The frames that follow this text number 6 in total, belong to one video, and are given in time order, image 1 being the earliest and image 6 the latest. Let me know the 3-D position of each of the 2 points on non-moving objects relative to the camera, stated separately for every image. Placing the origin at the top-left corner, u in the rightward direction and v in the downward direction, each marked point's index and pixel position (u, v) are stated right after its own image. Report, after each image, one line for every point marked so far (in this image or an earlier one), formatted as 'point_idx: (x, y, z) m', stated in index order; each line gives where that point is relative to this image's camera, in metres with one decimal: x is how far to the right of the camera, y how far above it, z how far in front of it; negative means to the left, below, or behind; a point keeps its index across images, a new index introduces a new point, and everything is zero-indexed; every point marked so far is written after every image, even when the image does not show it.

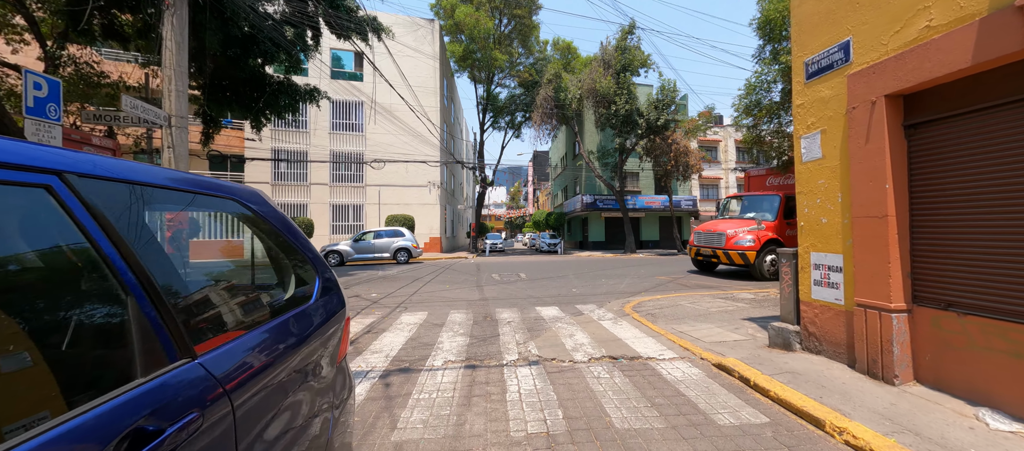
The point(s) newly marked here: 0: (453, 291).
0: (-1.5, -1.7, +8.4) m
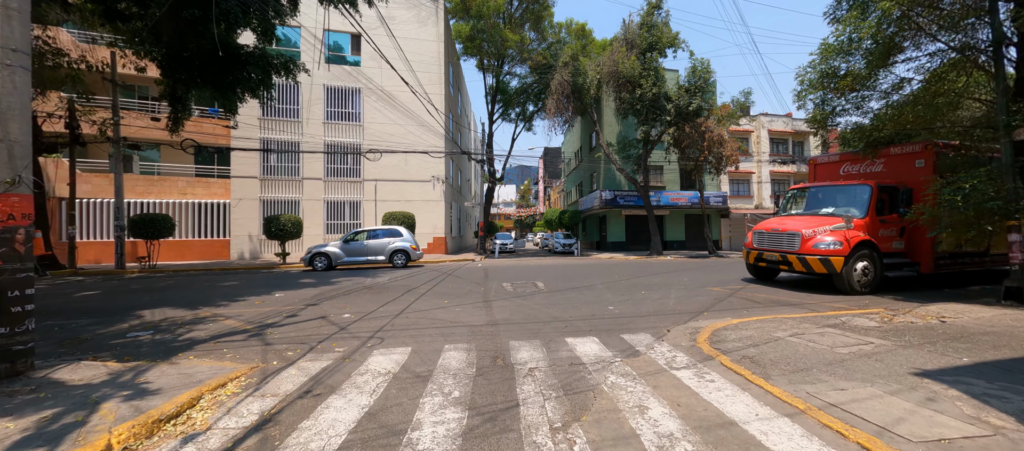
0: (-1.2, -1.7, +6.4) m
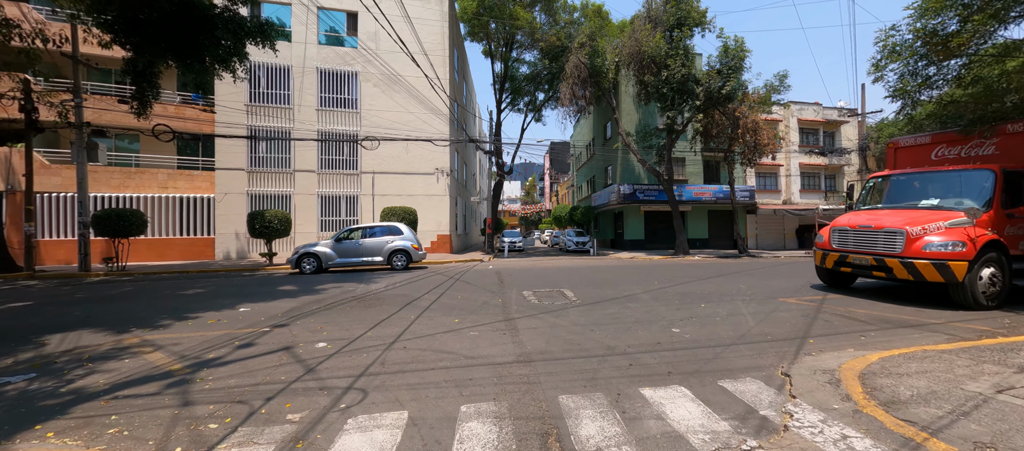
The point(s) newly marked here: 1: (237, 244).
0: (-0.7, -1.6, +4.8) m
1: (-15.4, -1.0, +18.3) m
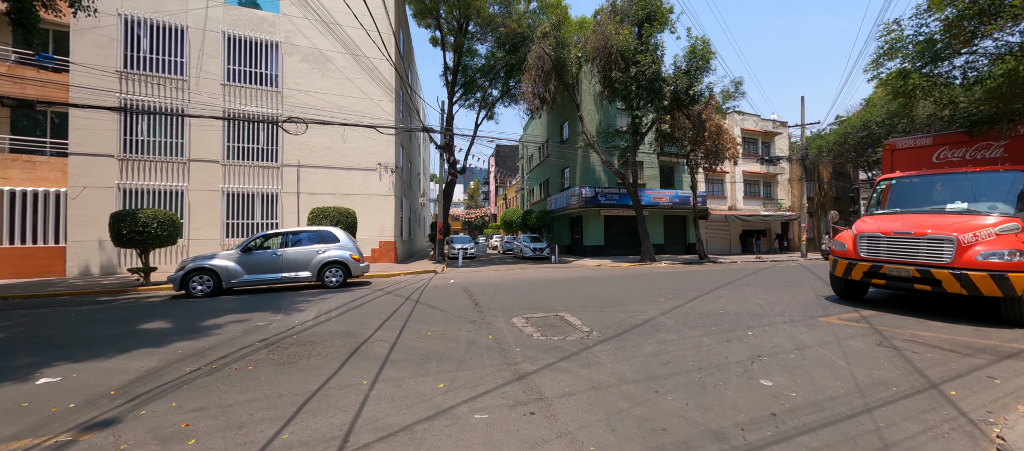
0: (-0.4, -1.7, +2.7) m
1: (-17.1, -1.2, +13.7) m
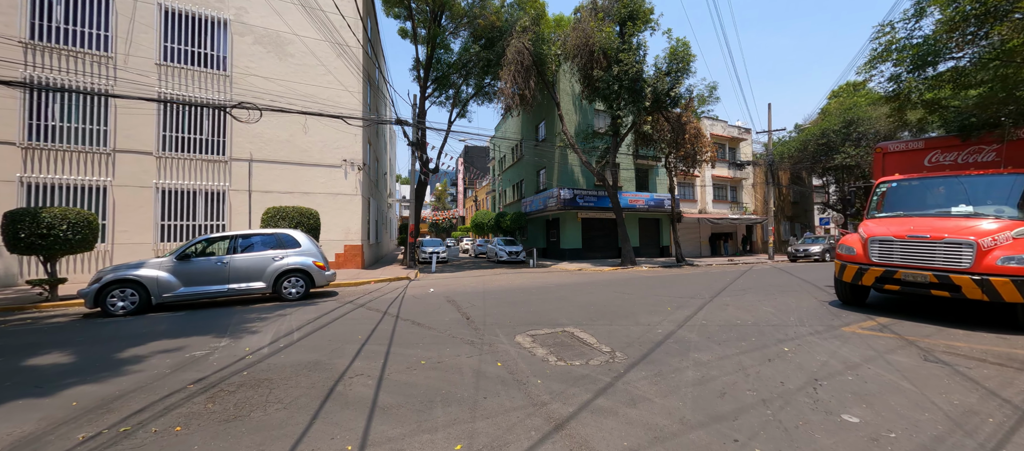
0: (0.0, -1.7, +1.9) m
1: (-17.7, -1.3, +11.1) m
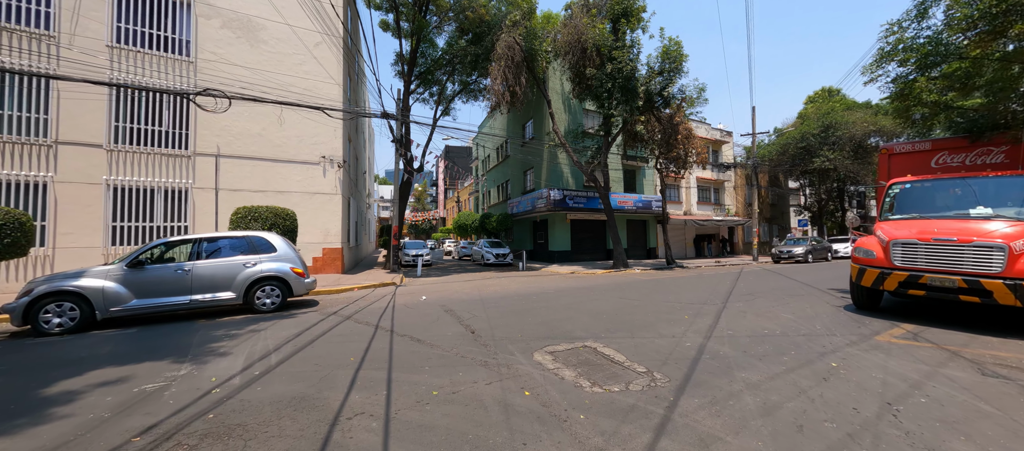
0: (+0.5, -1.8, +1.2) m
1: (-17.7, -1.4, +9.4) m
